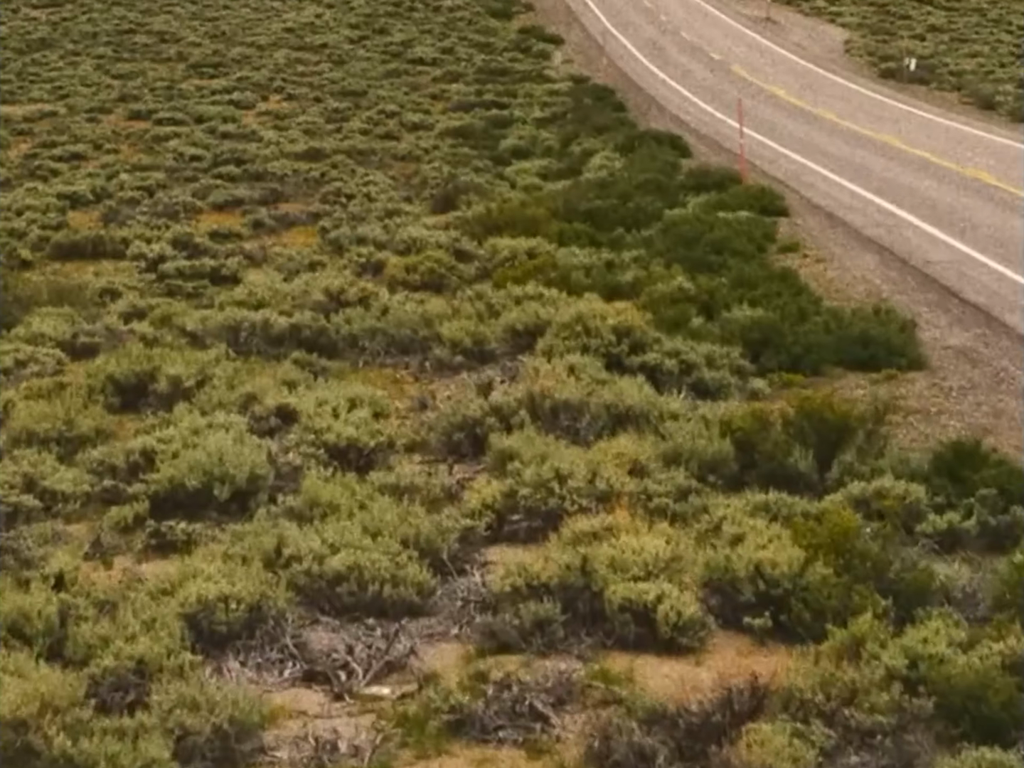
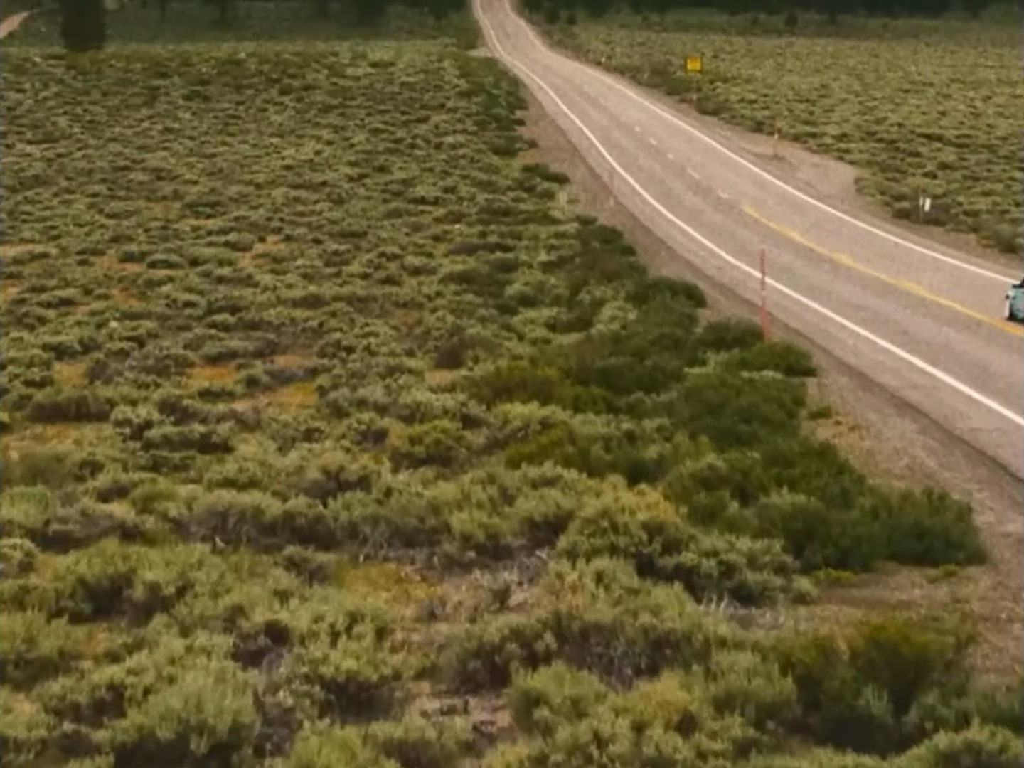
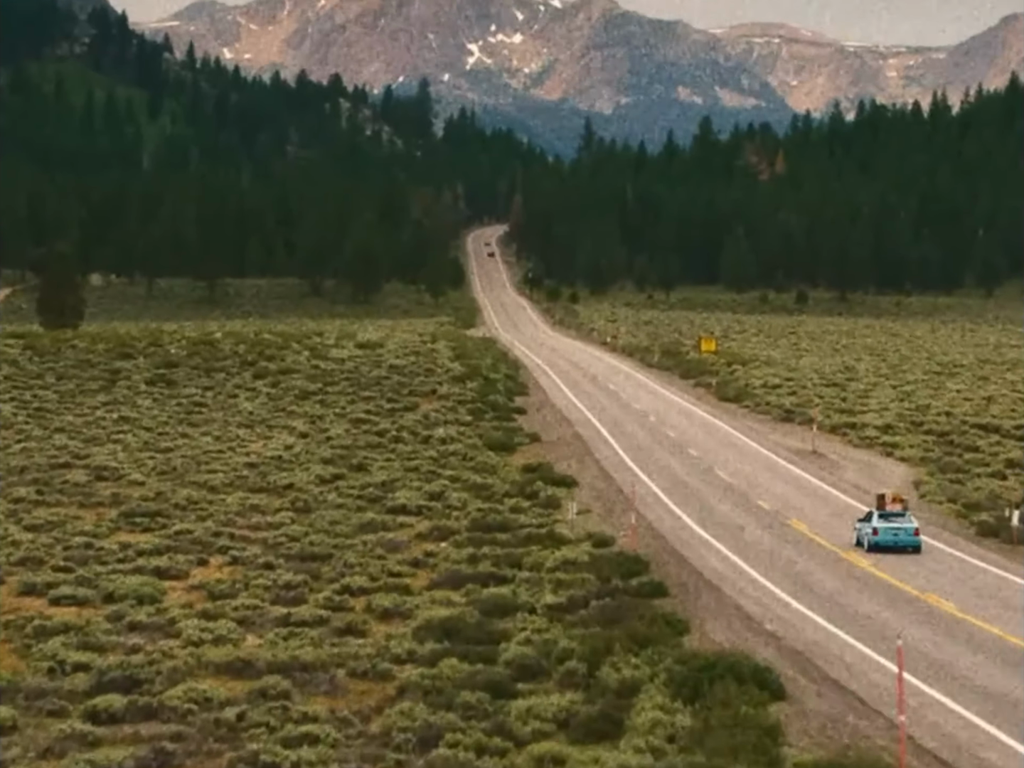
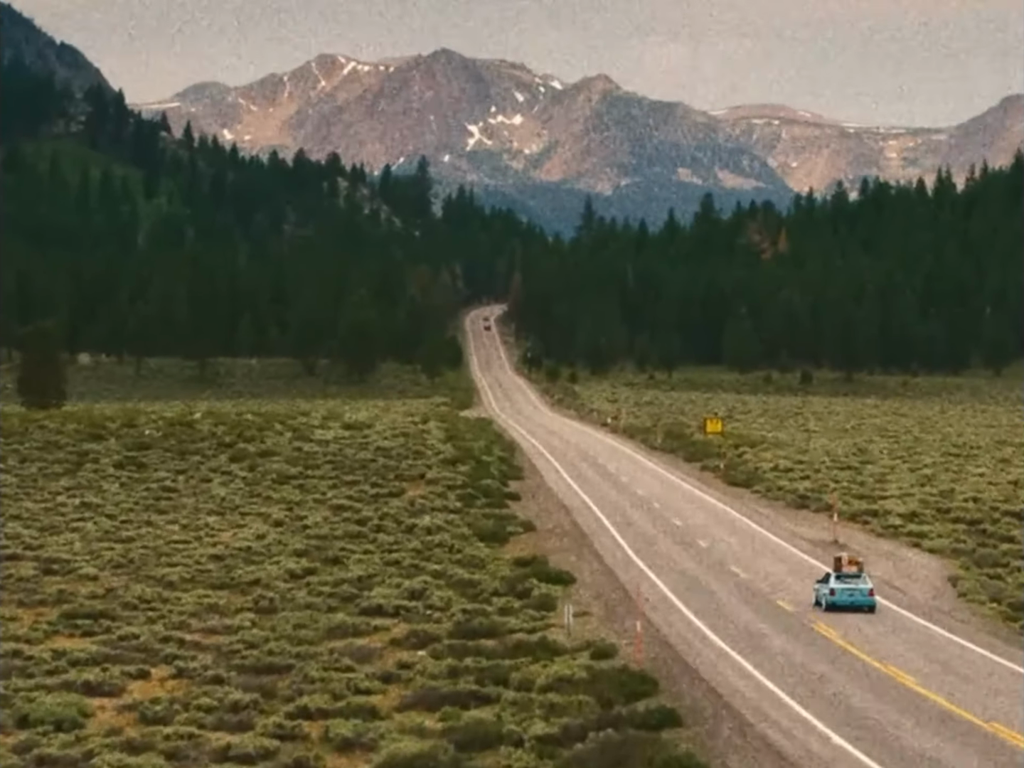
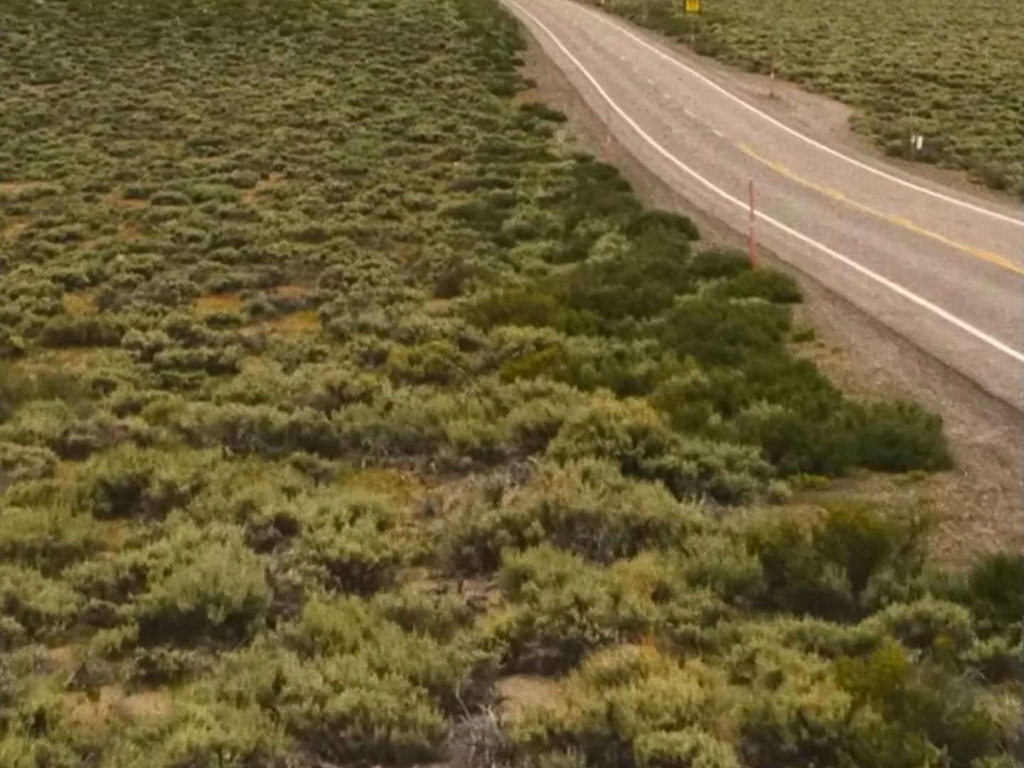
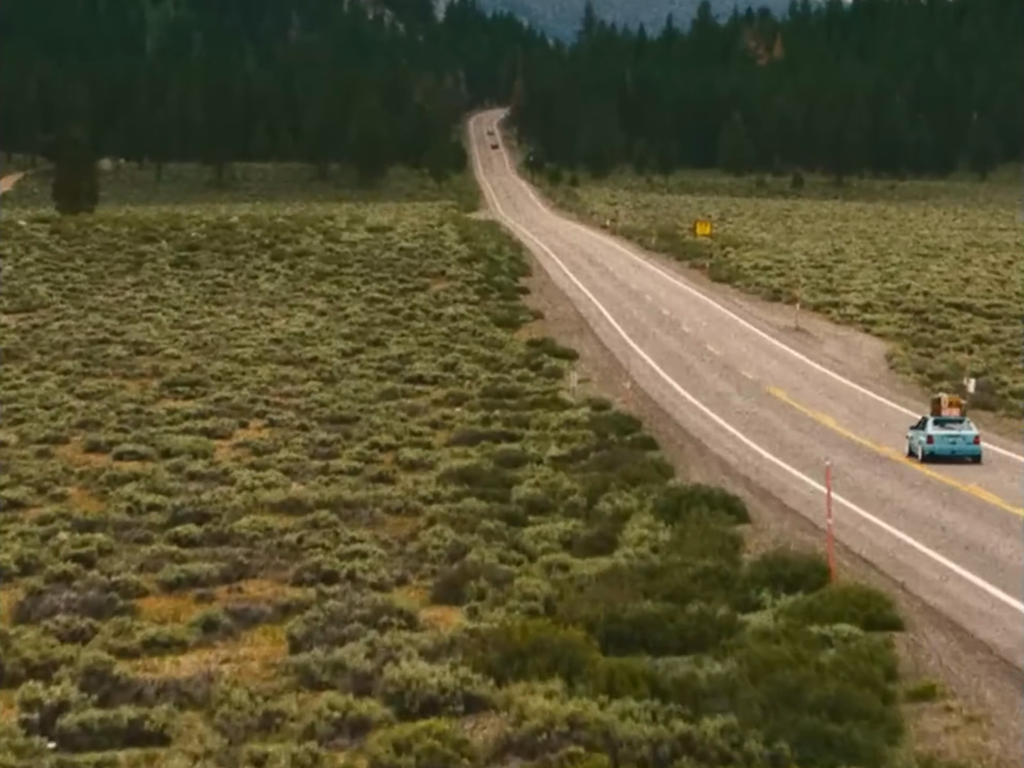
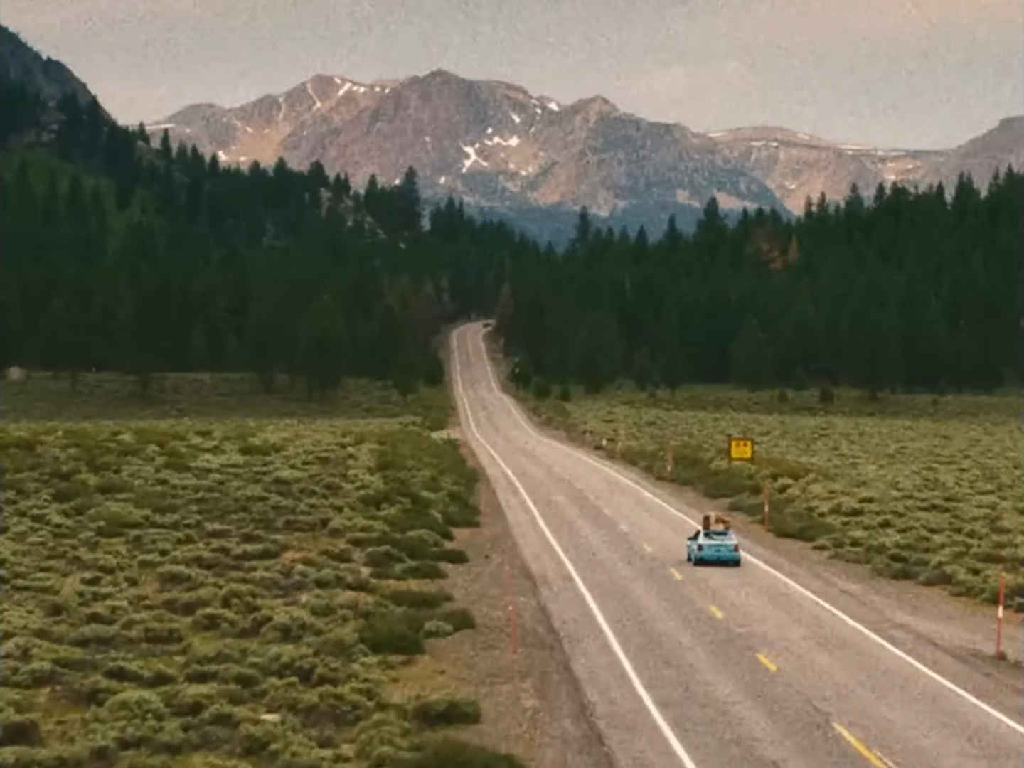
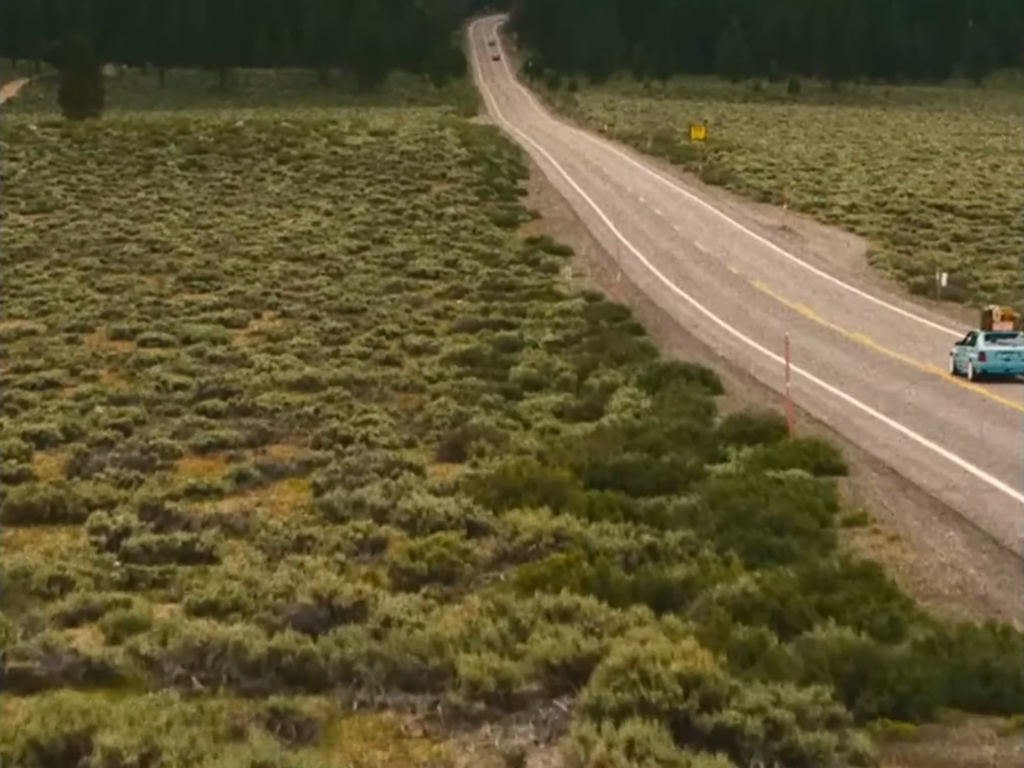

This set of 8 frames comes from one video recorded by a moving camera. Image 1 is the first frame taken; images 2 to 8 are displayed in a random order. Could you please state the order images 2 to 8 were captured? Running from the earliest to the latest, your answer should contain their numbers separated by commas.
5, 2, 8, 6, 3, 4, 7
